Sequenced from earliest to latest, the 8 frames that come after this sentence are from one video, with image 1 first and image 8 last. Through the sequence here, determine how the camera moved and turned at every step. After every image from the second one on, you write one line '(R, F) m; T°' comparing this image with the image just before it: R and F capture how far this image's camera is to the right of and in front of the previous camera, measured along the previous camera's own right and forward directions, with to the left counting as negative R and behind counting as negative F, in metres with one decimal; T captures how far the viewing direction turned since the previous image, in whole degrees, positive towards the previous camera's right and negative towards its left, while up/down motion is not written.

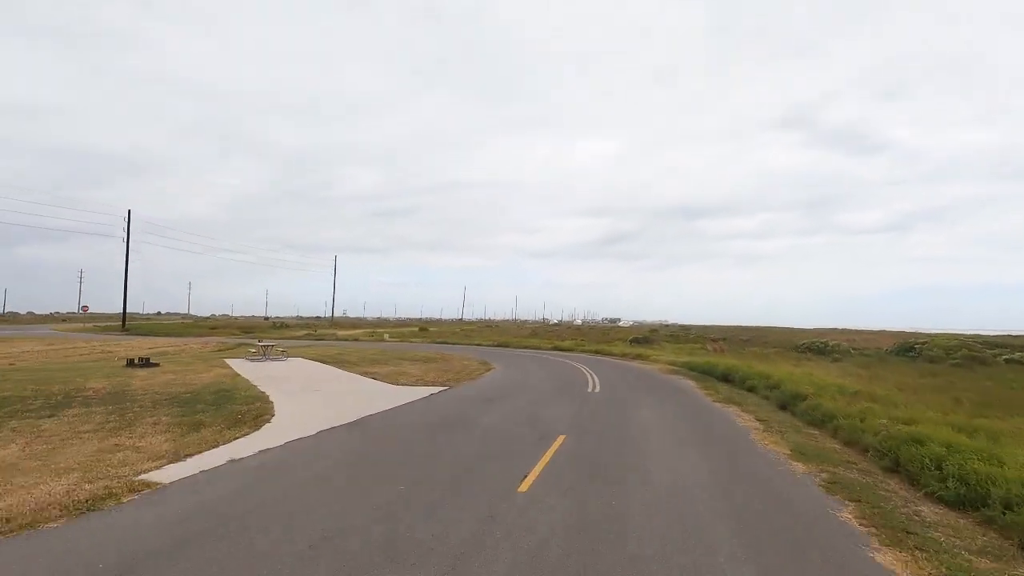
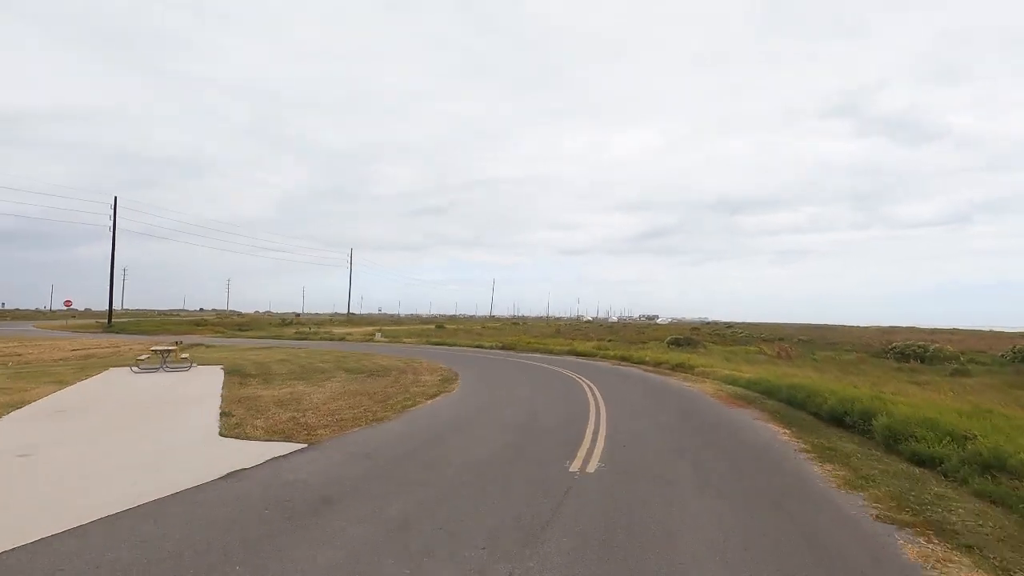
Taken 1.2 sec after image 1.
(+2.2, +9.9) m; -4°
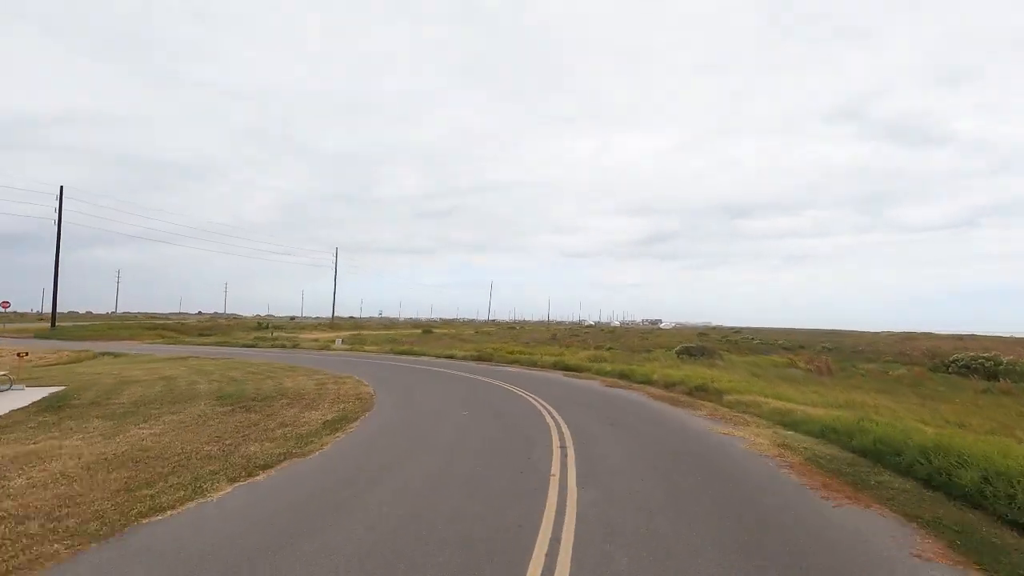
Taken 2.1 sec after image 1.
(+1.7, +7.5) m; 0°
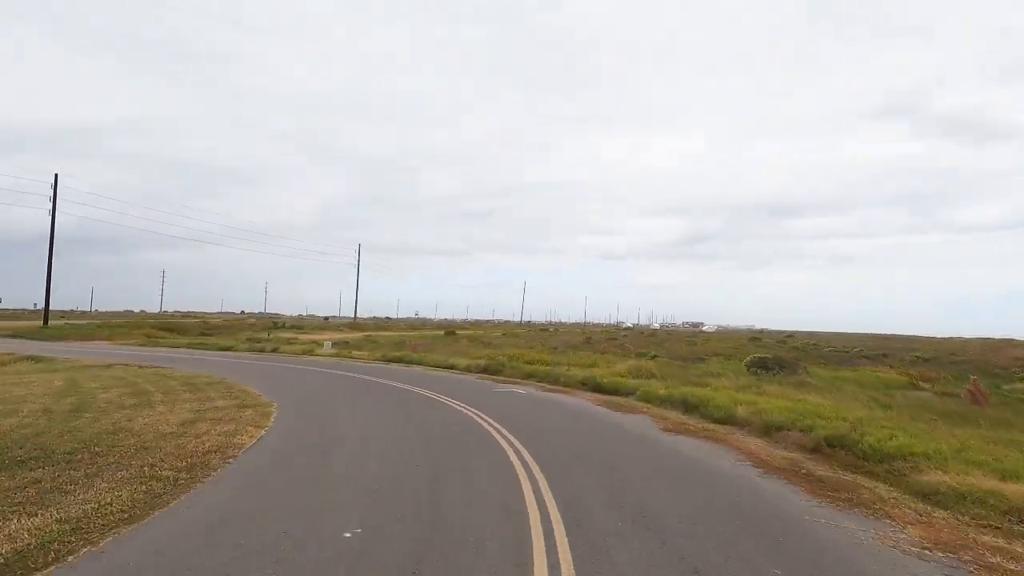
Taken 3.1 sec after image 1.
(+1.0, +8.2) m; -4°
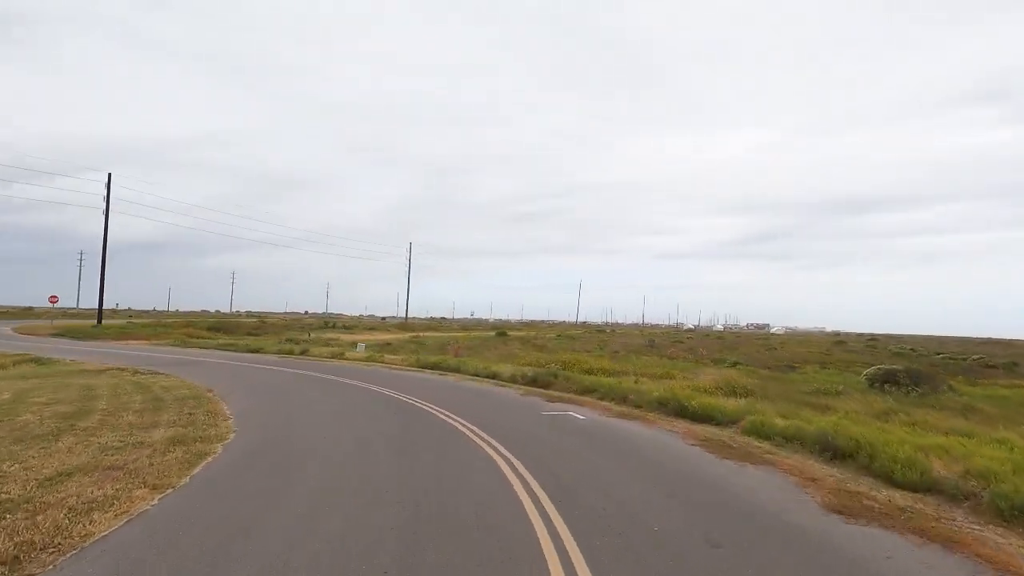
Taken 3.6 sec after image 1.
(0.0, +4.9) m; -6°
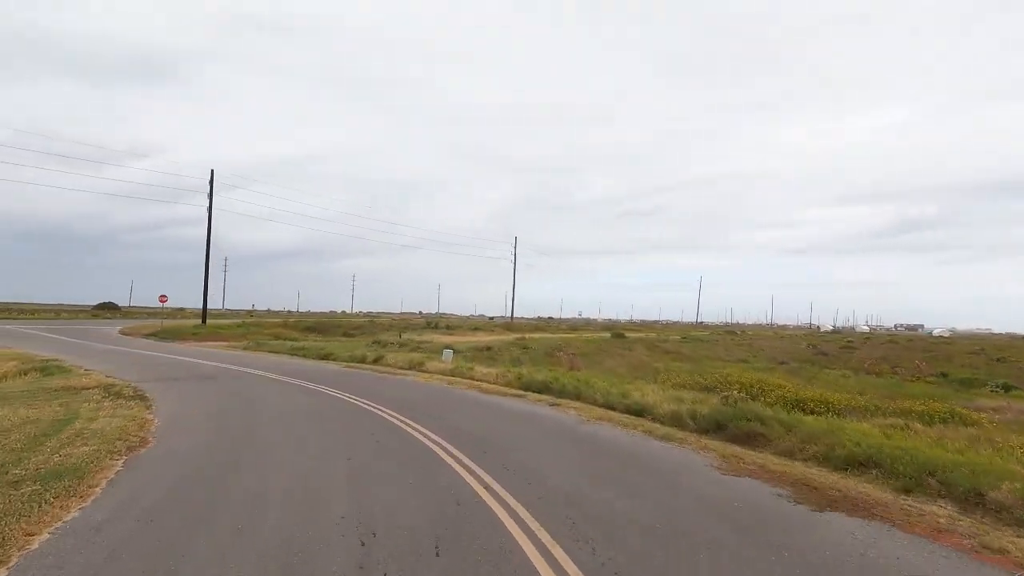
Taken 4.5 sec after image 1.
(-1.3, +9.0) m; -11°
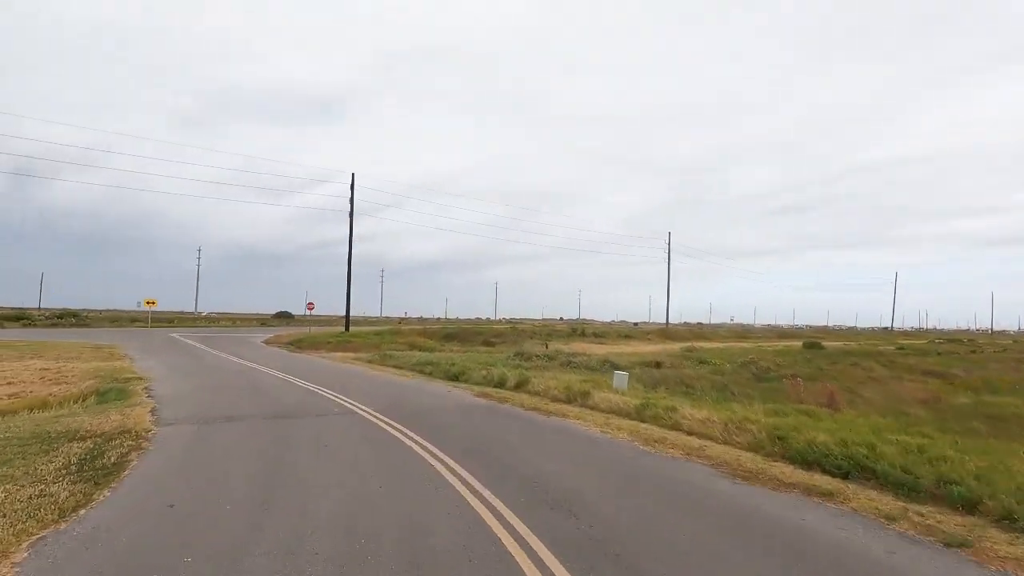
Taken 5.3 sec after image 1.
(-2.0, +8.1) m; -15°
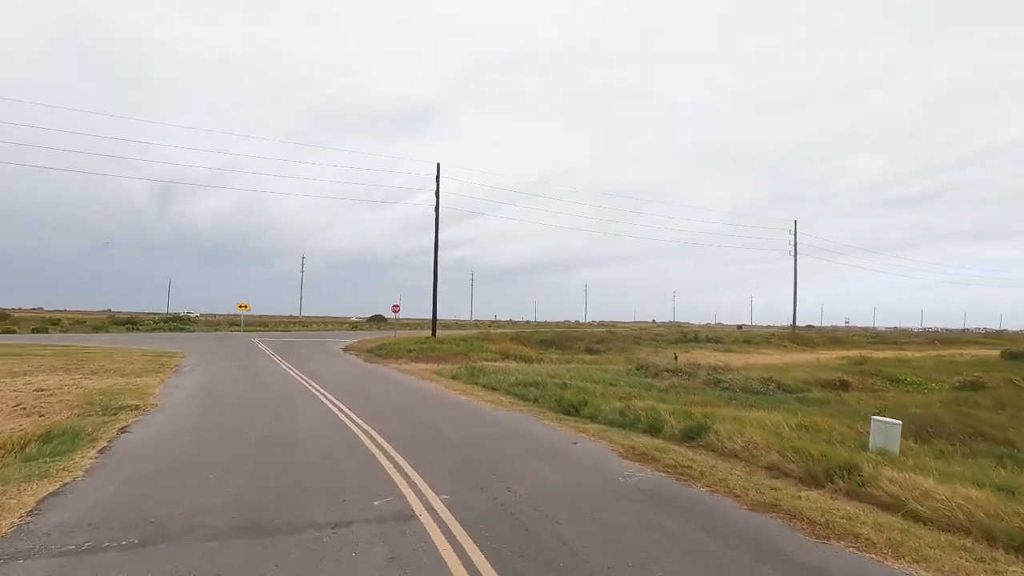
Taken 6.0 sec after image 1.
(-1.6, +7.1) m; -9°
